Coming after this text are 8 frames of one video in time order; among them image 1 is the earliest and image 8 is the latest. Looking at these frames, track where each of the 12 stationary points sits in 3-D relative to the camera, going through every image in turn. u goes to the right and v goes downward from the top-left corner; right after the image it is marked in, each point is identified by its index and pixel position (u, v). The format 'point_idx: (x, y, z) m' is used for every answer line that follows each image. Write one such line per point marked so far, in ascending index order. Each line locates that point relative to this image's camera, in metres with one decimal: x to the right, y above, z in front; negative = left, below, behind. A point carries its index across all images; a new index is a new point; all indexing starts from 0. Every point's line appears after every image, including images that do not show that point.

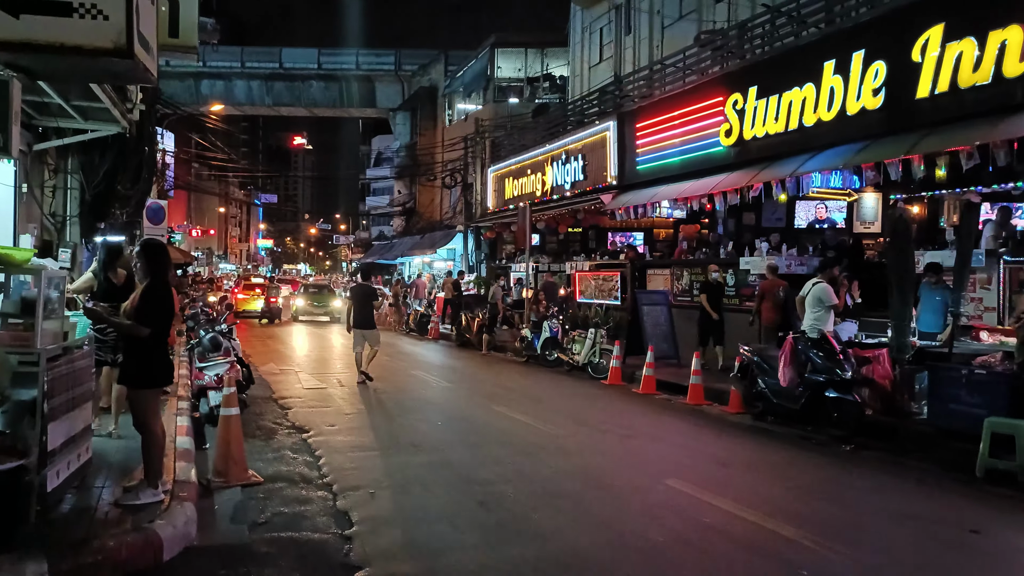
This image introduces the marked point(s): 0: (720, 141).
0: (+4.8, +3.4, +17.2) m
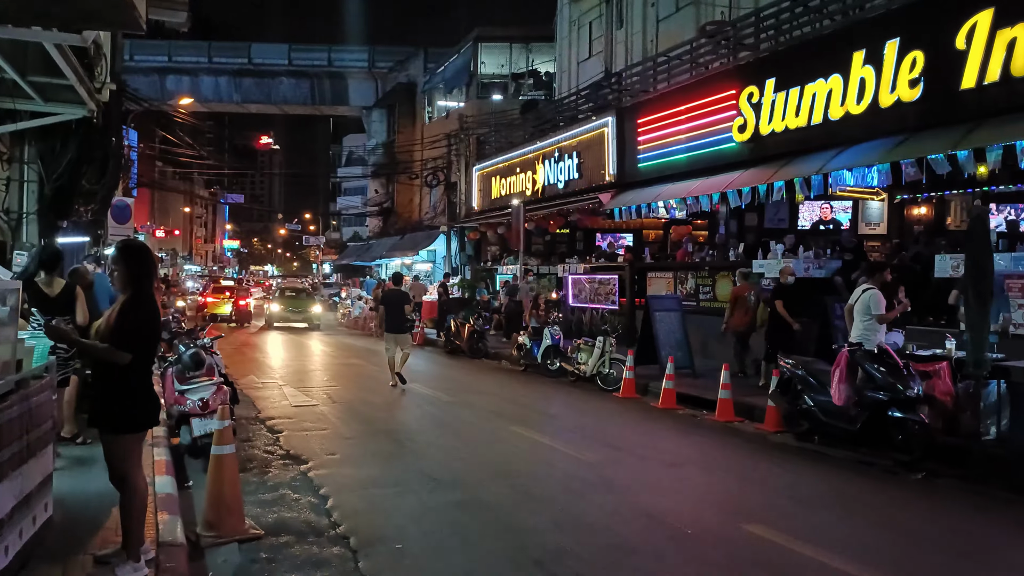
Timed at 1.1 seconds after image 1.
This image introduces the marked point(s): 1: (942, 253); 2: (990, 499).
0: (+4.8, +3.3, +16.3) m
1: (+6.6, +0.5, +11.8) m
2: (+4.7, -2.1, +7.4) m
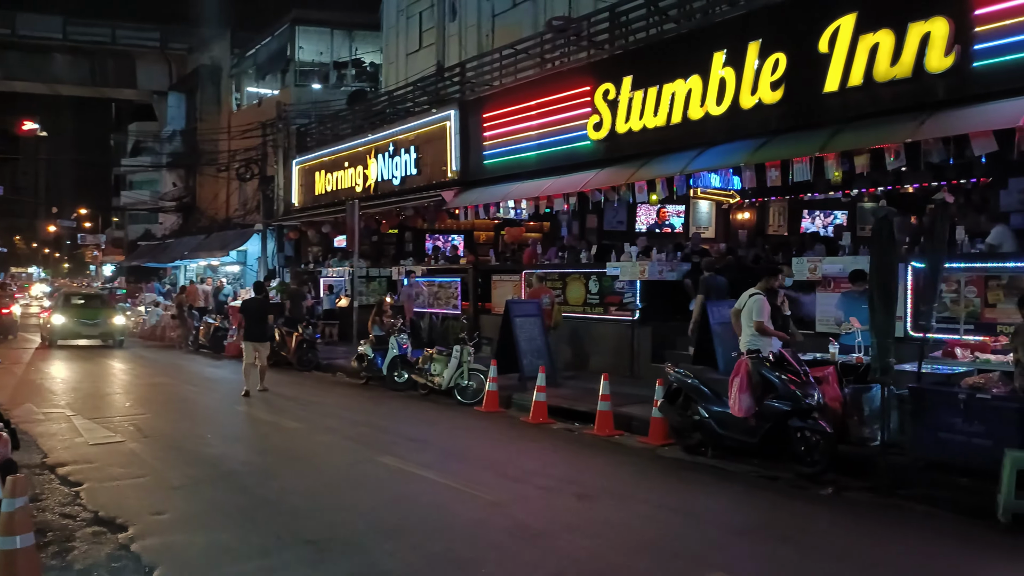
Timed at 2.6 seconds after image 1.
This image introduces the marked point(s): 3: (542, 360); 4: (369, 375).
0: (+1.6, +3.2, +15.8) m
1: (+4.5, +0.5, +11.9) m
2: (+3.7, -2.1, +7.1) m
3: (+0.6, -1.3, +14.0) m
4: (-3.0, -1.8, +15.7) m
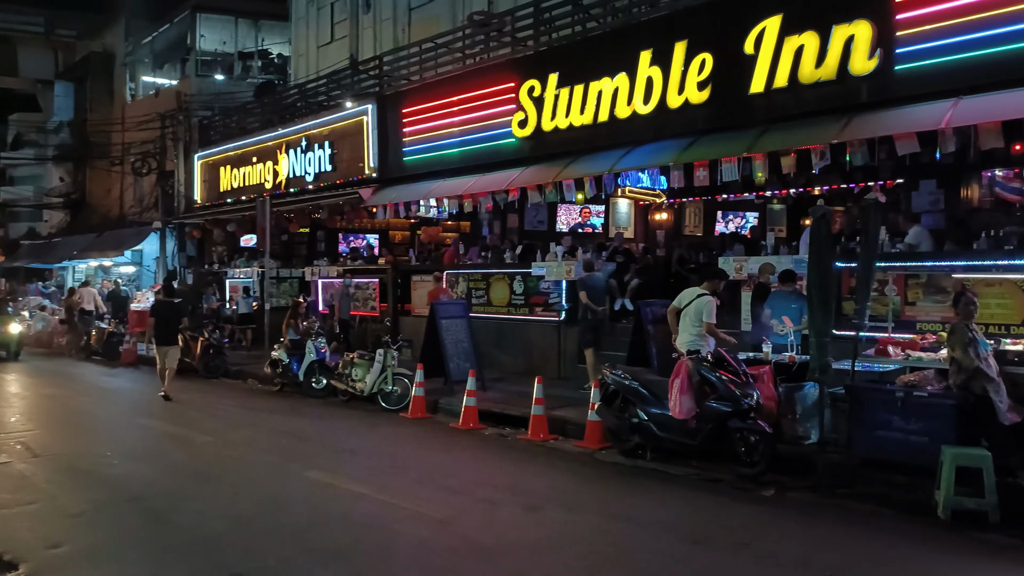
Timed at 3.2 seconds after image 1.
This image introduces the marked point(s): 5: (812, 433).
0: (0.0, +3.2, +15.5) m
1: (+3.4, +0.5, +12.0) m
2: (+3.2, -2.1, +7.1) m
3: (-0.8, -1.3, +13.6) m
4: (-4.5, -1.8, +14.9) m
5: (+3.3, -1.6, +8.4) m
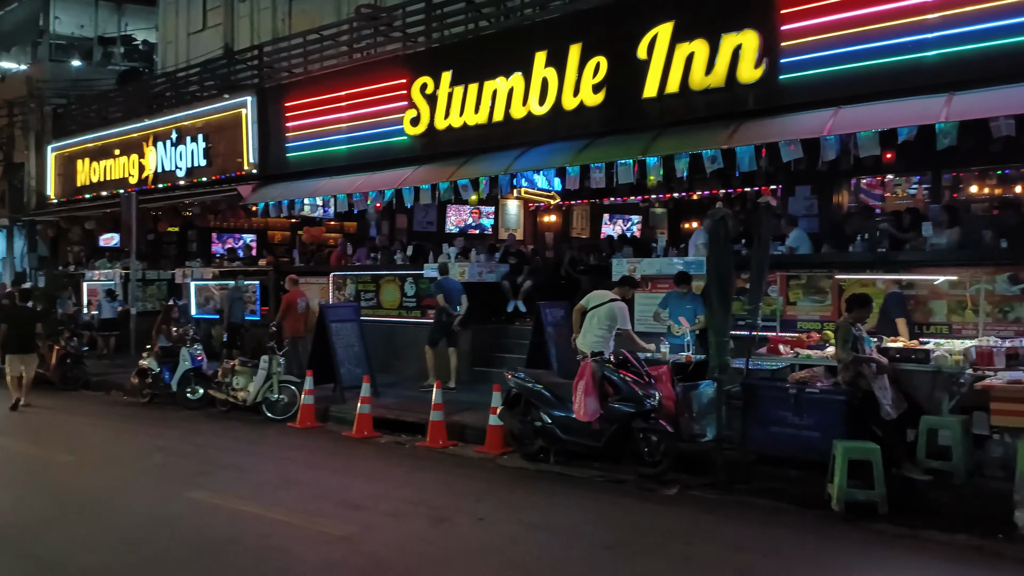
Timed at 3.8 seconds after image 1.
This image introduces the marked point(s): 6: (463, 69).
0: (-2.2, +3.2, +15.1) m
1: (+1.7, +0.5, +12.1) m
2: (+2.3, -2.1, +7.3) m
3: (-2.6, -1.4, +13.0) m
4: (-6.5, -1.9, +13.7) m
5: (+2.2, -1.6, +8.5) m
6: (-0.9, +4.1, +14.3) m
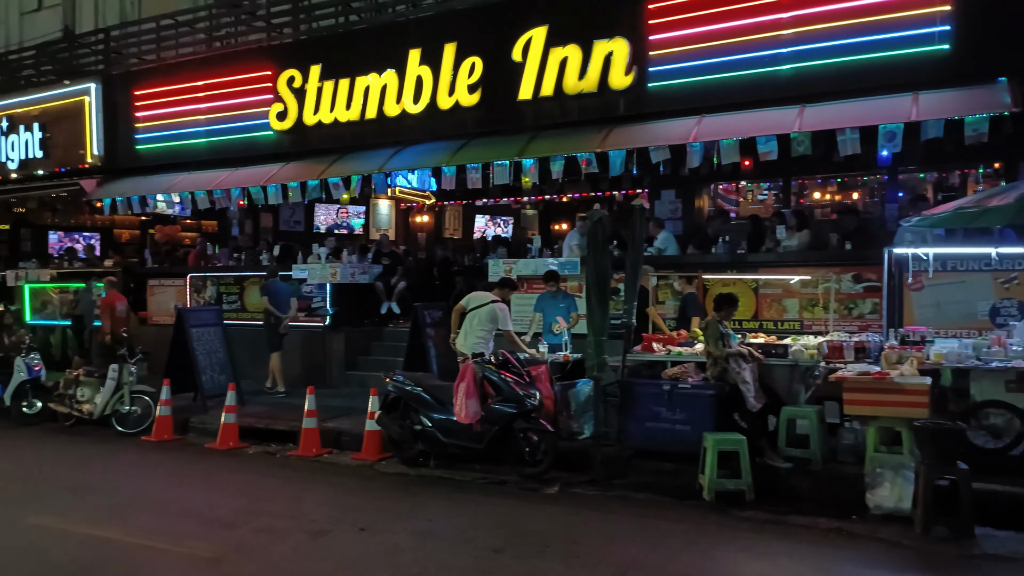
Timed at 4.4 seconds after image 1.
0: (-4.6, +3.1, +14.4) m
1: (-0.3, +0.5, +12.1) m
2: (+1.2, -2.1, +7.5) m
3: (-4.7, -1.4, +12.3) m
4: (-8.6, -1.9, +12.3) m
5: (+0.8, -1.6, +8.7) m
6: (-3.3, +4.1, +13.8) m
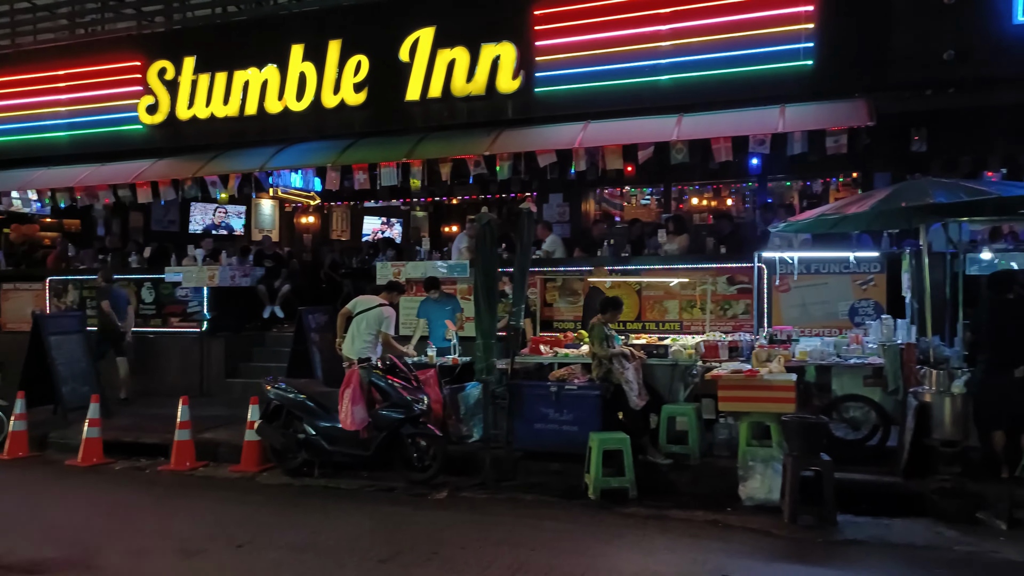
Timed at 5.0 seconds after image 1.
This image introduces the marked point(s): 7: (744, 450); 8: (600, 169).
0: (-6.7, +3.0, +13.5) m
1: (-2.0, +0.4, +11.9) m
2: (+0.1, -2.1, +7.5) m
3: (-6.4, -1.5, +11.5) m
4: (-10.3, -2.0, +10.9) m
5: (-0.4, -1.6, +8.7) m
6: (-5.2, +4.0, +13.2) m
7: (+2.2, -1.5, +7.2) m
8: (+1.6, +2.2, +14.0) m
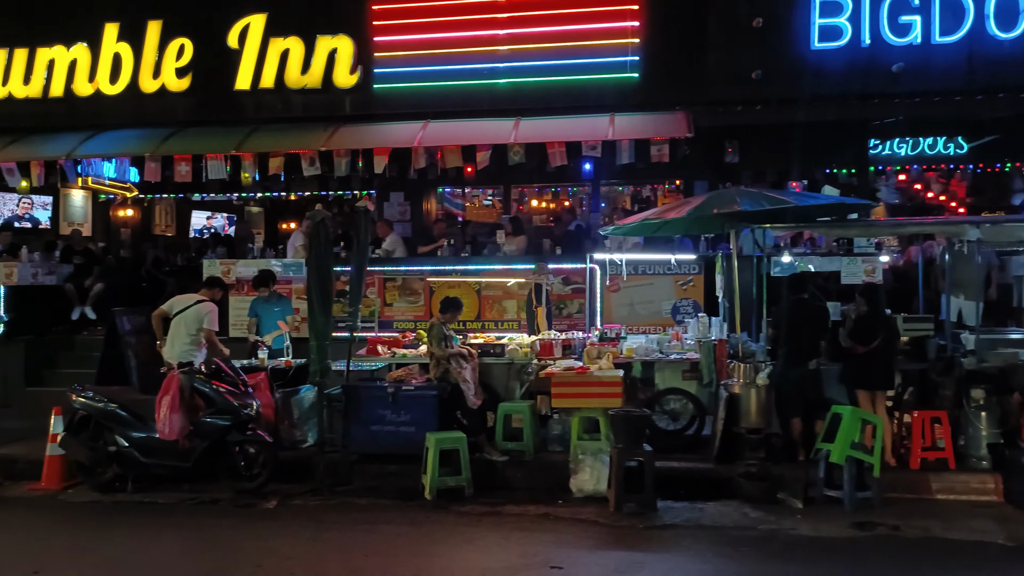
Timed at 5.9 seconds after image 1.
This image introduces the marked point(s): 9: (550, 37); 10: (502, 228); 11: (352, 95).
0: (-9.3, +3.1, +11.9) m
1: (-4.5, +0.4, +11.3) m
2: (-1.5, -2.1, +7.4) m
3: (-8.7, -1.5, +9.9) m
4: (-12.4, -2.0, +8.6) m
5: (-2.2, -1.6, +8.4) m
6: (-7.9, +4.0, +11.8) m
7: (+0.6, -1.5, +7.5) m
8: (-1.3, +2.2, +14.0) m
9: (+0.6, +3.6, +10.8) m
10: (-0.2, +1.0, +12.6) m
11: (-2.4, +2.9, +11.3) m
